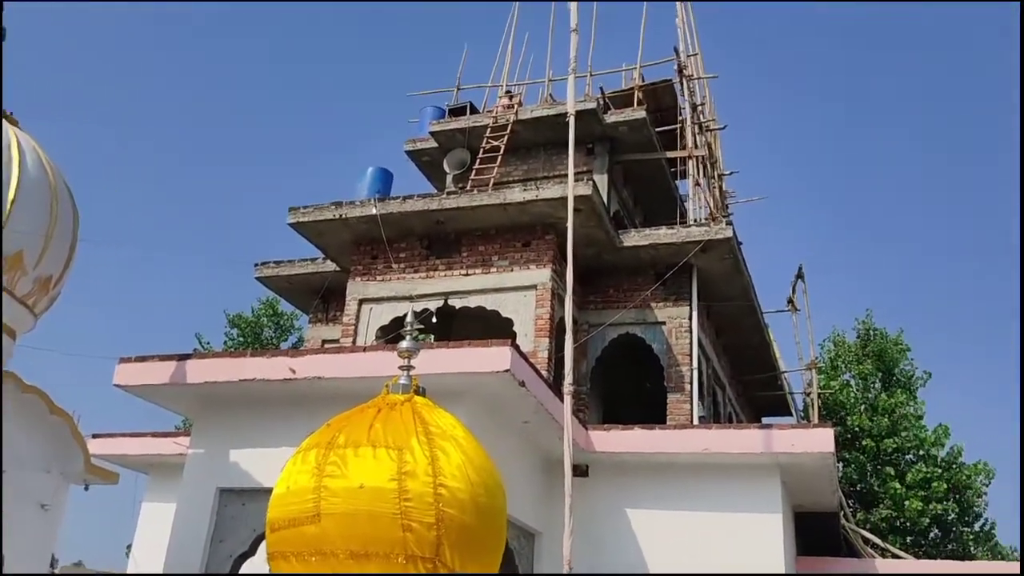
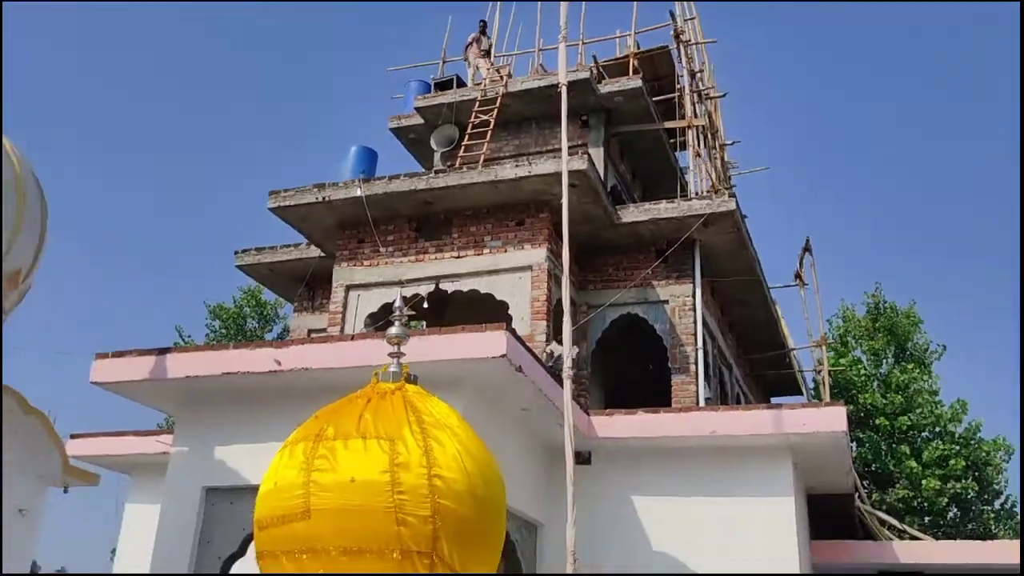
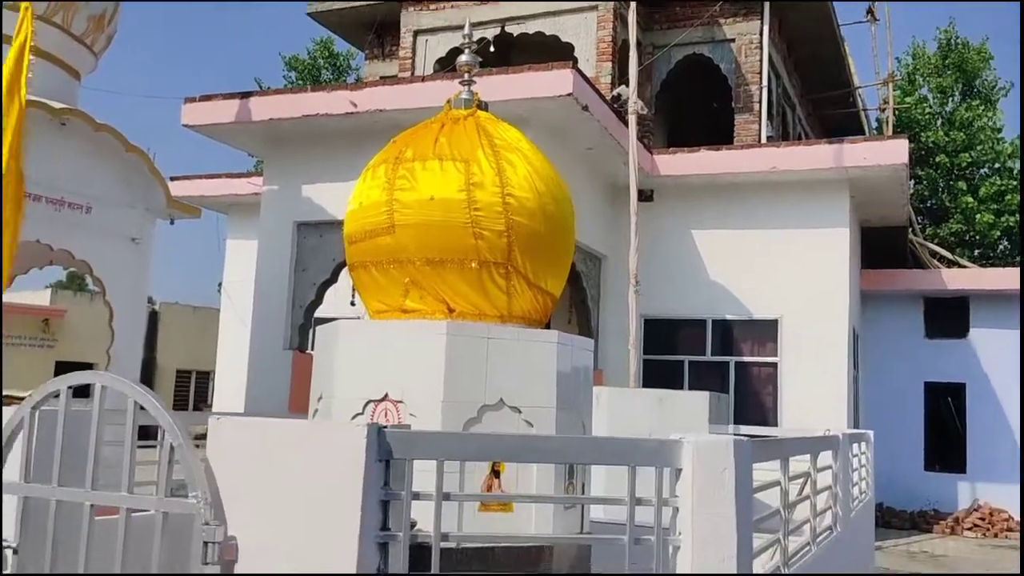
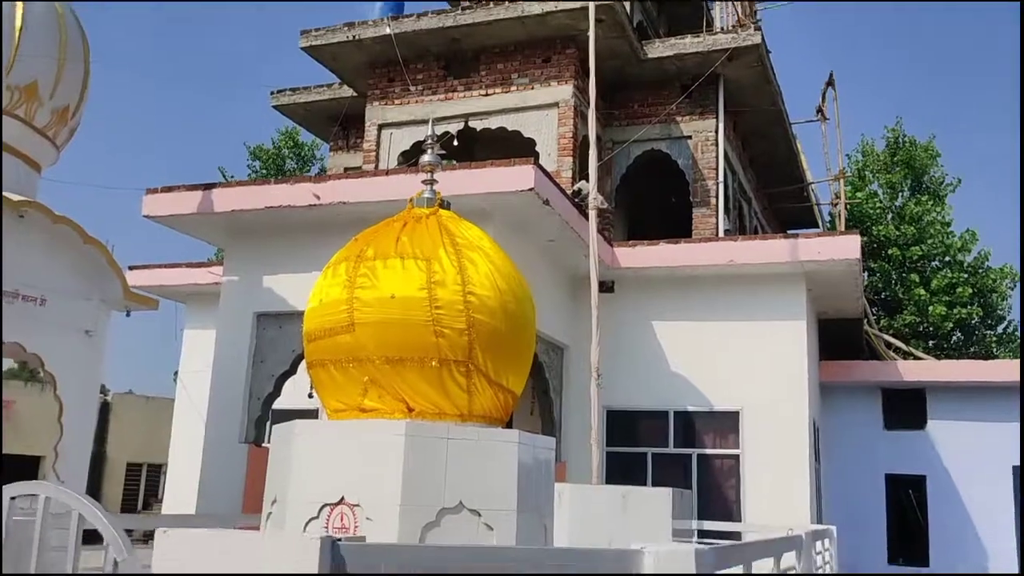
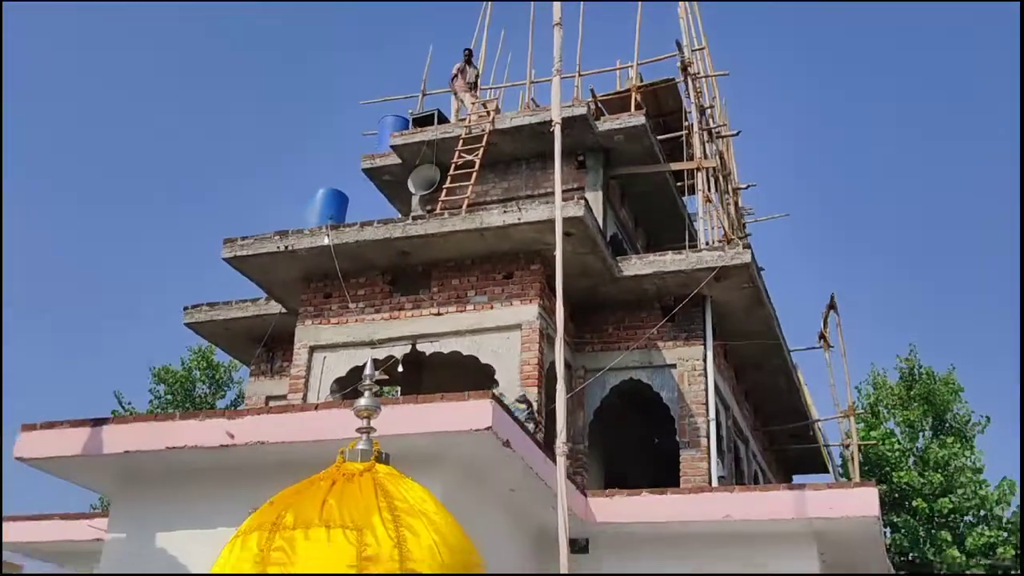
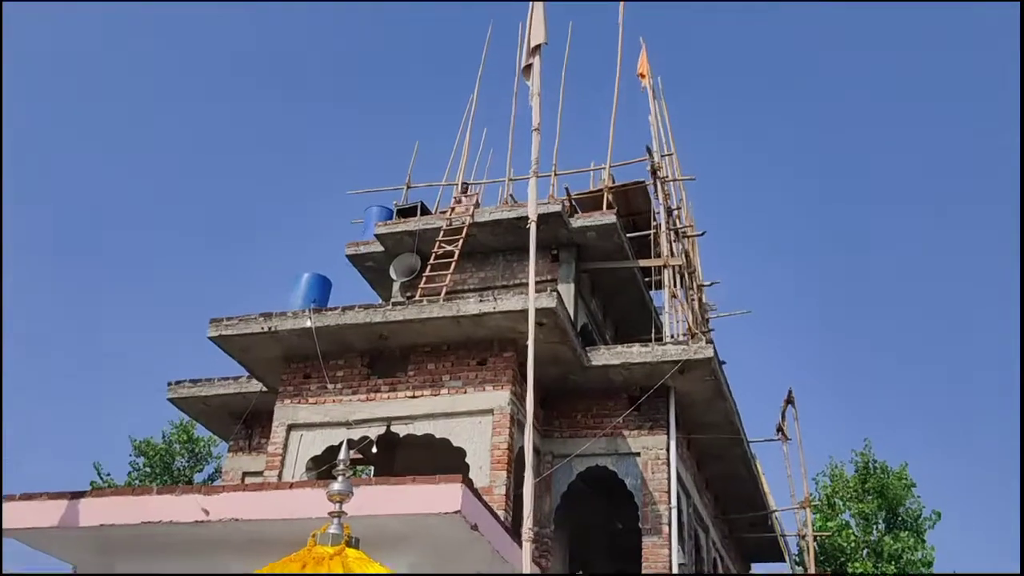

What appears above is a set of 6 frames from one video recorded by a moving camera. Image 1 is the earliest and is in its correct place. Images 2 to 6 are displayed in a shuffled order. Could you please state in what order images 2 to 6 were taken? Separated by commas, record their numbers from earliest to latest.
6, 5, 2, 4, 3
